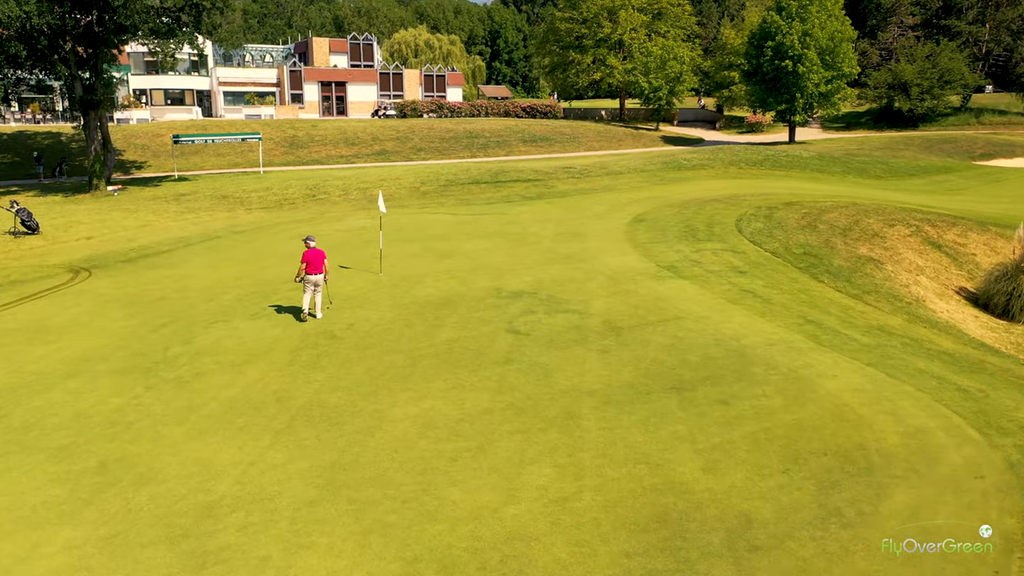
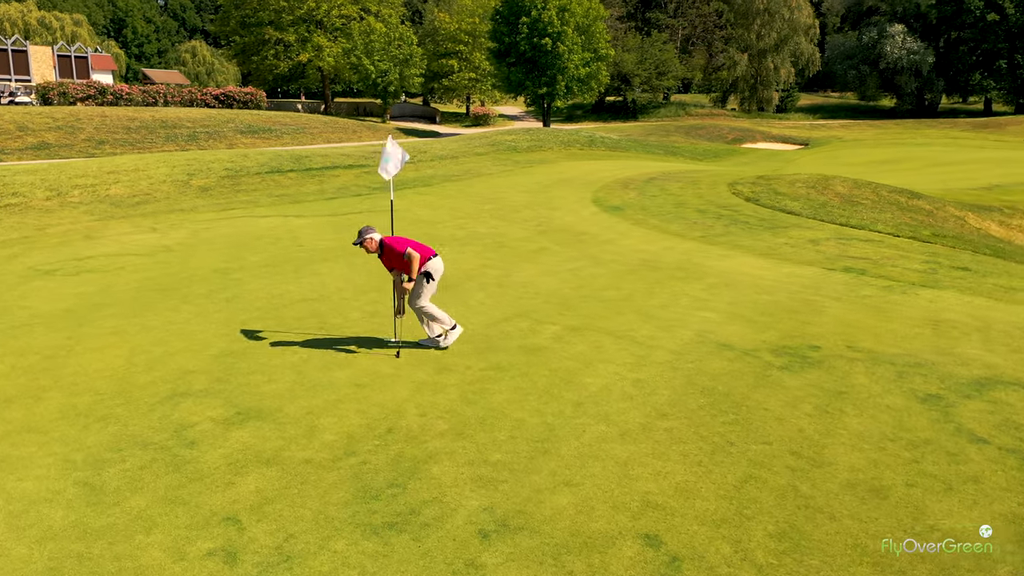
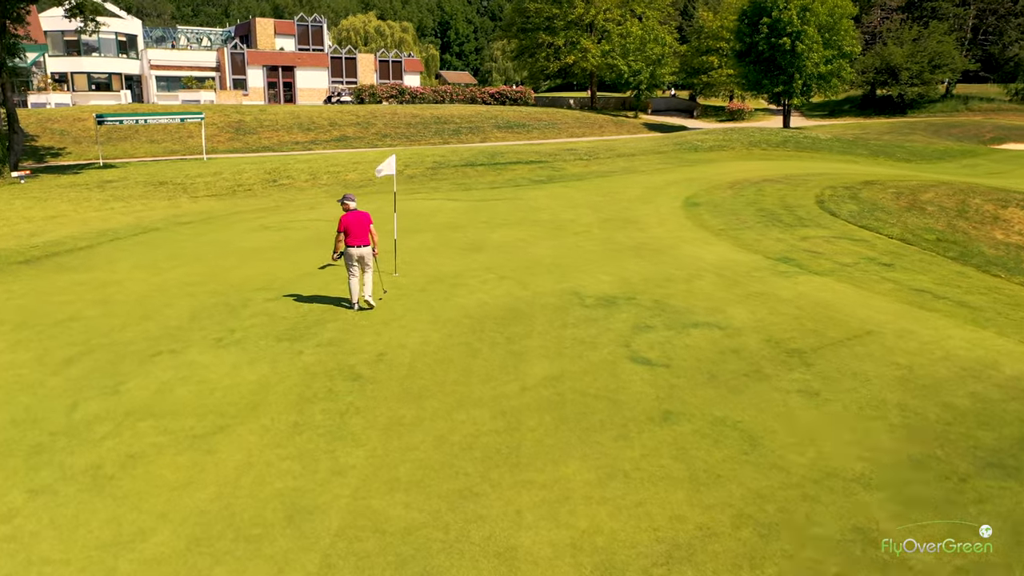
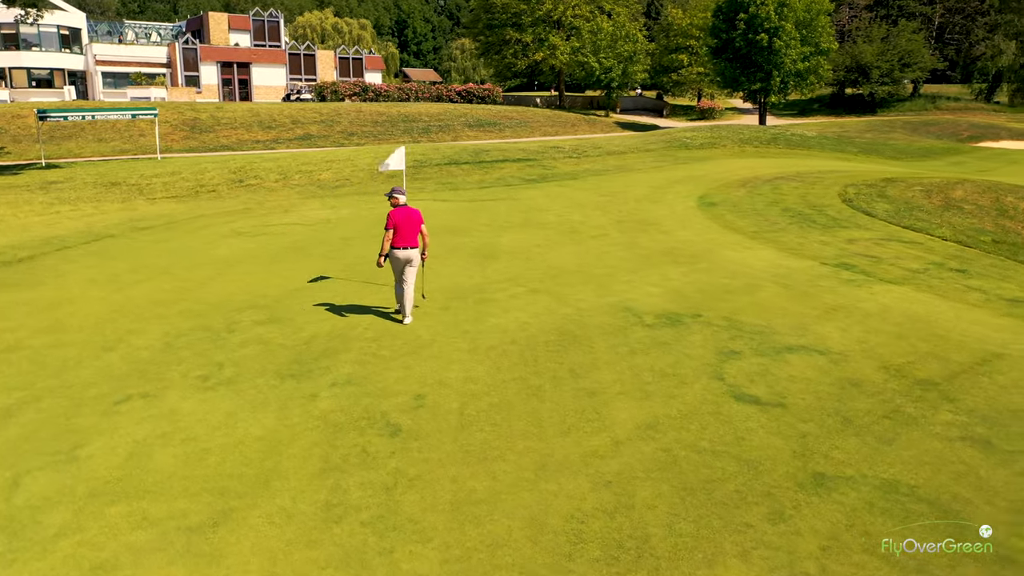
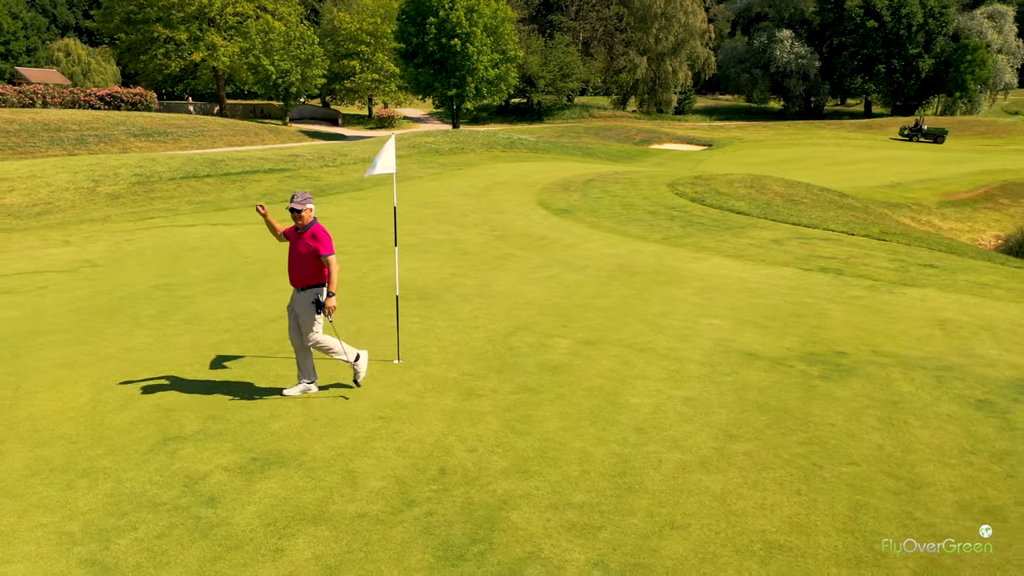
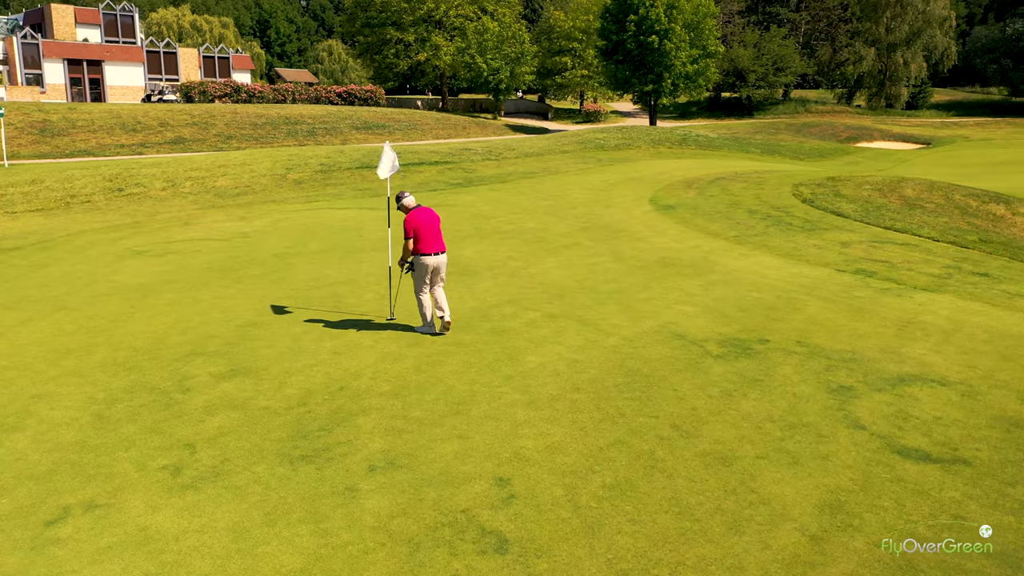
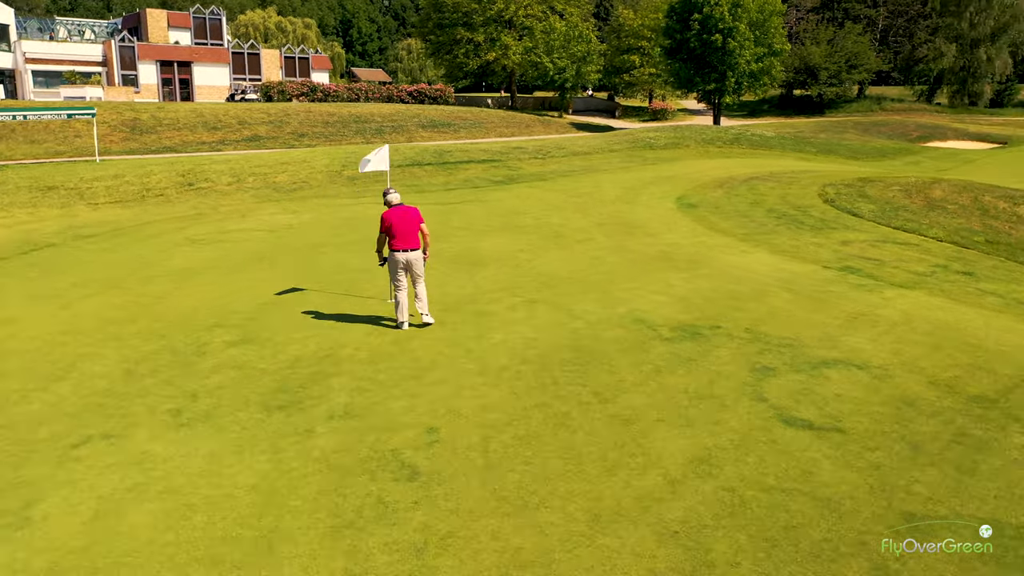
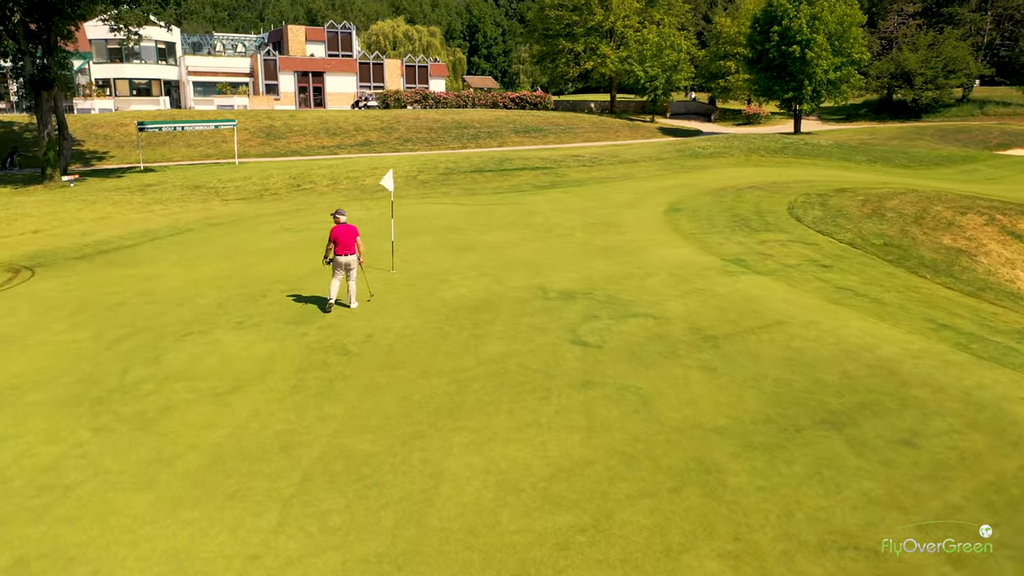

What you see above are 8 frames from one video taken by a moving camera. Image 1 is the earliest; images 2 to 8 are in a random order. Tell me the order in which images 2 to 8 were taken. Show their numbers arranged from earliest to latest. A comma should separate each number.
8, 3, 4, 7, 6, 2, 5
